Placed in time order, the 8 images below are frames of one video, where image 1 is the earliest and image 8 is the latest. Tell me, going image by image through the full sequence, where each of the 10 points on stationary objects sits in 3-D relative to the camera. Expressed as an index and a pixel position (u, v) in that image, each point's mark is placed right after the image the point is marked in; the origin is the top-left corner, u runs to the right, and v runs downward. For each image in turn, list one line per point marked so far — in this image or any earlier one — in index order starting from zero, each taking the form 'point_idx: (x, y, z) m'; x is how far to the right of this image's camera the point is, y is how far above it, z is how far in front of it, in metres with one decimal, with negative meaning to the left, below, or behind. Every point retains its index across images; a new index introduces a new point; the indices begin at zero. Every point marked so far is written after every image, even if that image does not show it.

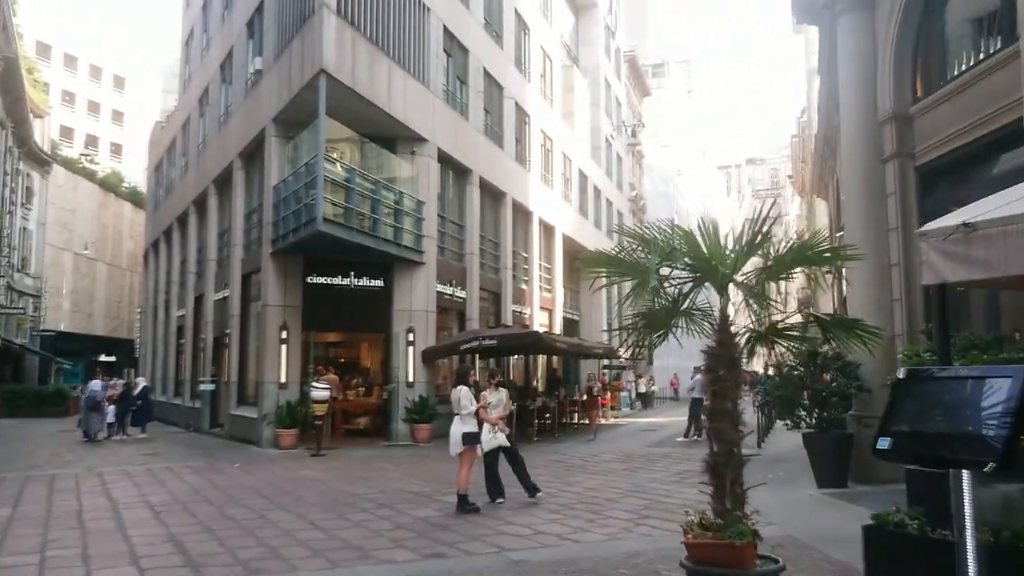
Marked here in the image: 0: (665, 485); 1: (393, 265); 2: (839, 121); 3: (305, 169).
0: (+2.1, -2.7, +11.7) m
1: (-2.7, +0.5, +19.7) m
2: (+6.8, +3.4, +17.8) m
3: (-4.0, +2.4, +16.9) m
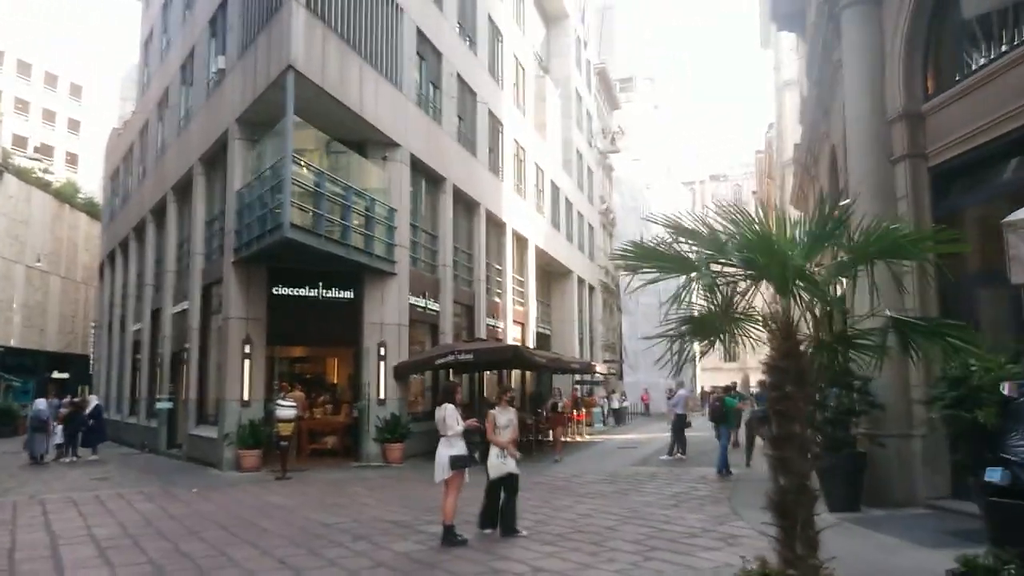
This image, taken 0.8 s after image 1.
0: (+1.9, -2.8, +10.8) m
1: (-3.2, +0.3, +18.7) m
2: (+6.3, +3.2, +17.3) m
3: (-4.4, +2.1, +15.9) m
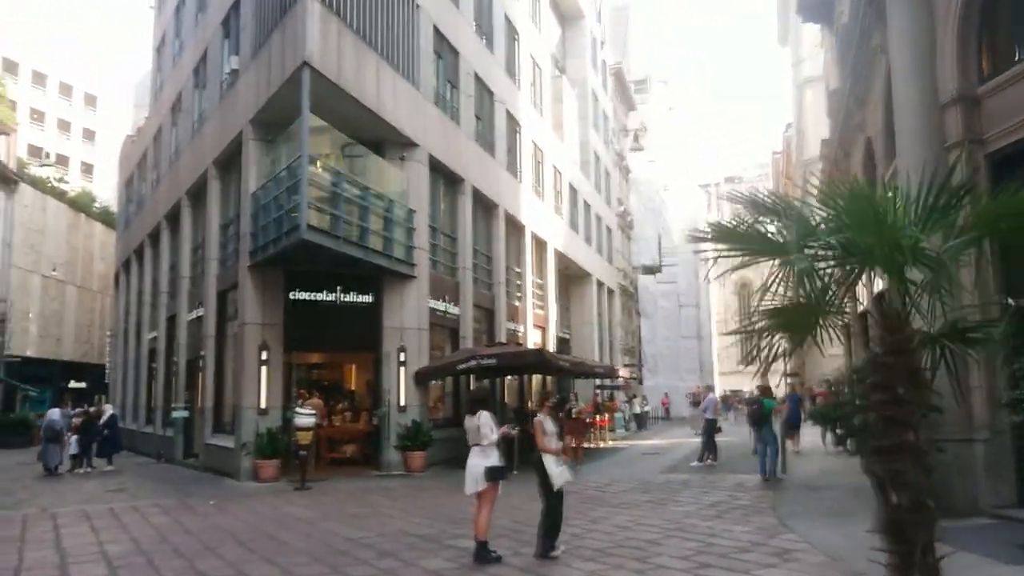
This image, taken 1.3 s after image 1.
0: (+2.3, -2.8, +10.2) m
1: (-2.7, +0.2, +18.2) m
2: (+6.8, +3.2, +16.6) m
3: (-4.0, +2.1, +15.4) m
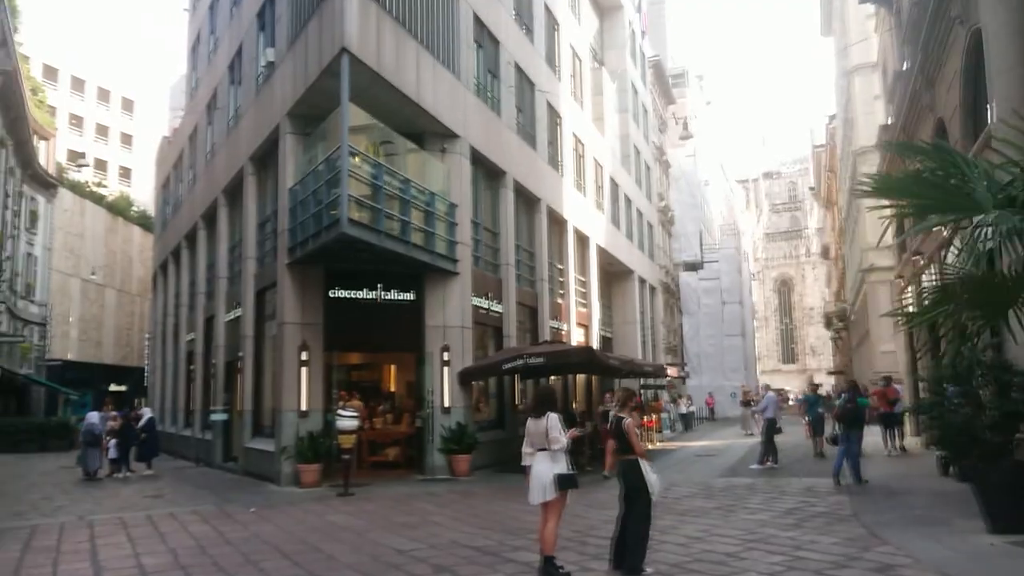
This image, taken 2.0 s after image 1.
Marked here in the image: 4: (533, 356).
0: (+2.9, -2.6, +9.4) m
1: (-1.8, +0.2, +17.5) m
2: (+7.6, +3.4, +15.6) m
3: (-3.2, +2.1, +14.8) m
4: (+0.4, -1.3, +16.8) m
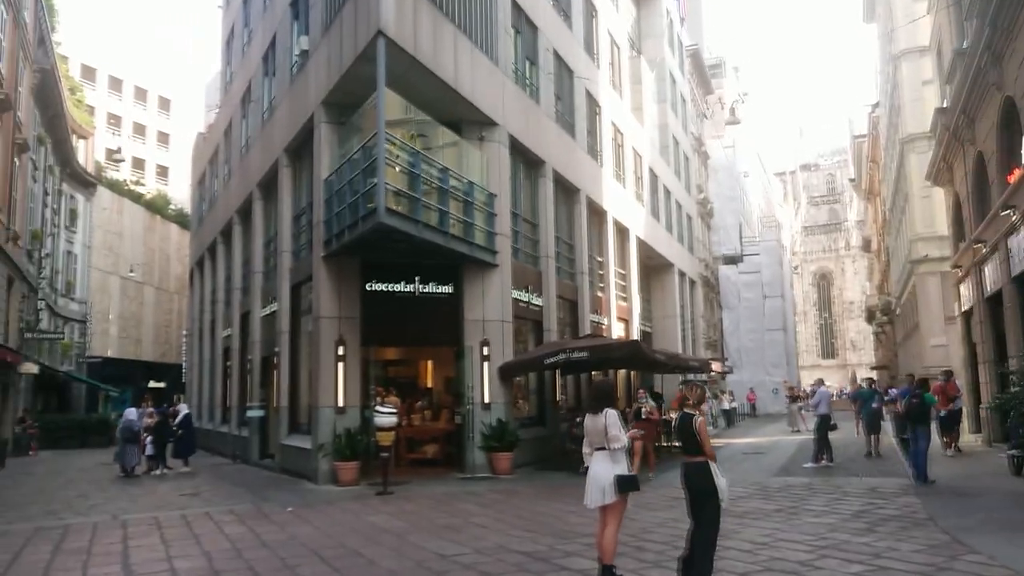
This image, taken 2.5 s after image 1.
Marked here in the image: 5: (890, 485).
0: (+3.5, -2.5, +8.7) m
1: (-1.0, +0.4, +17.0) m
2: (+8.3, +3.6, +14.7) m
3: (-2.5, +2.2, +14.3) m
4: (+1.2, -1.2, +16.2) m
5: (+5.6, -2.9, +12.8) m
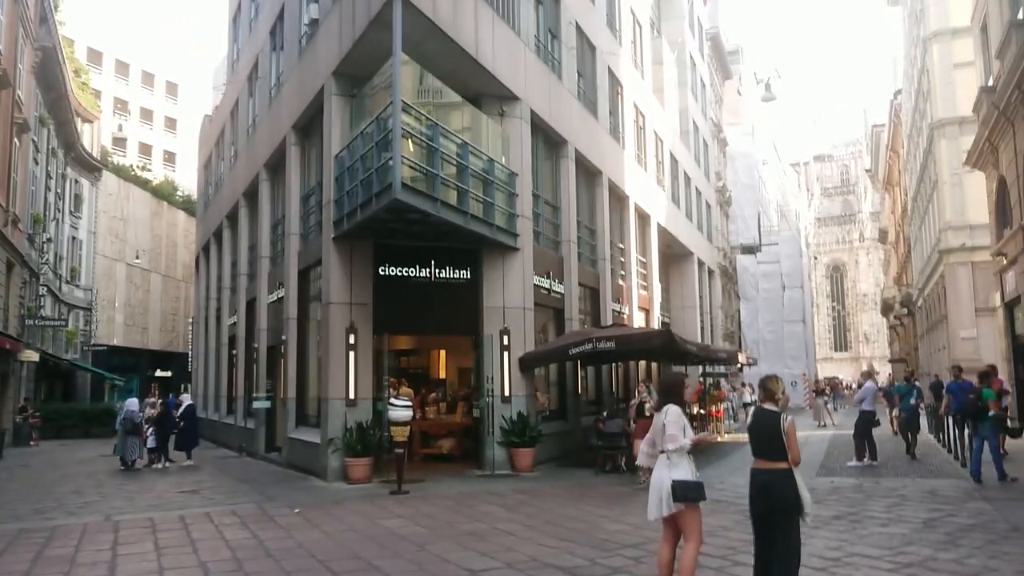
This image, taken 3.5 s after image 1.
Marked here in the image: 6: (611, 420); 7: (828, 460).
0: (+3.8, -2.3, +7.7) m
1: (-0.5, +0.7, +16.0) m
2: (+8.7, +3.8, +13.6) m
3: (-2.1, +2.5, +13.3) m
4: (+1.6, -0.9, +15.2) m
5: (+5.9, -2.7, +11.7) m
6: (+1.8, -2.3, +15.3) m
7: (+6.1, -3.3, +16.6) m
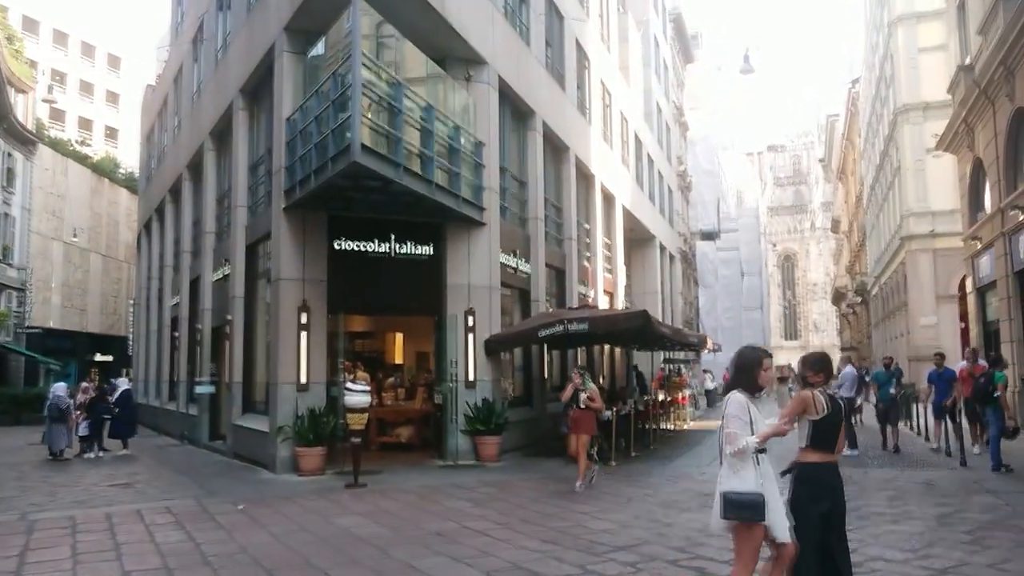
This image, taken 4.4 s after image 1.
0: (+3.6, -2.1, +6.8) m
1: (-1.1, +1.1, +14.9) m
2: (+8.3, +4.1, +12.9) m
3: (-2.5, +2.9, +12.1) m
4: (+1.0, -0.6, +14.2) m
5: (+5.5, -2.4, +11.0) m
6: (+1.2, -2.0, +14.4) m
7: (+5.4, -3.0, +15.9) m
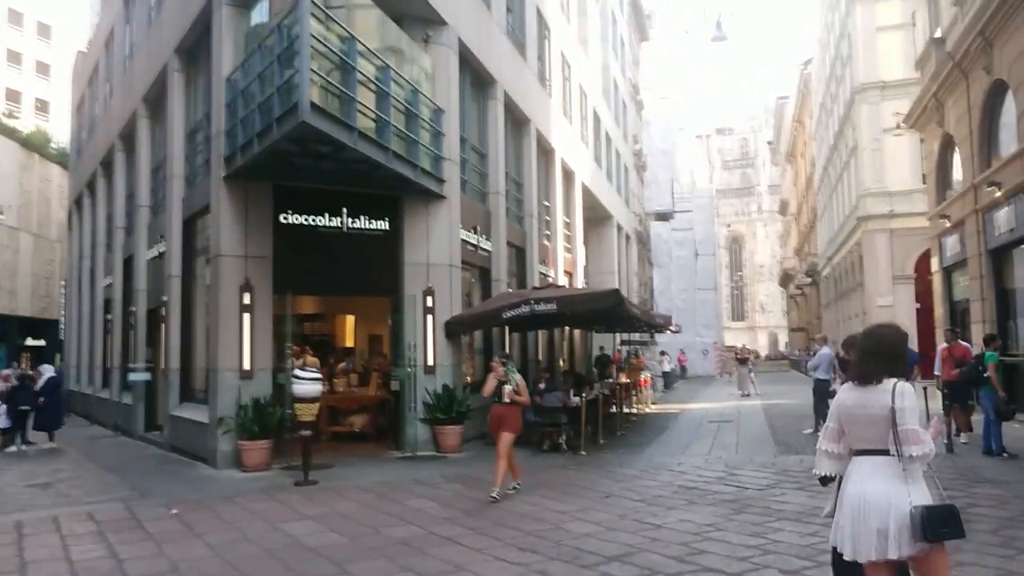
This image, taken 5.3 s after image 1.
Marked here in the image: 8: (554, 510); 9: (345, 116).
0: (+3.5, -1.9, +6.1) m
1: (-1.7, +1.4, +13.8) m
2: (+7.8, +4.4, +12.3) m
3: (-3.0, +3.2, +10.9) m
4: (+0.4, -0.2, +13.2) m
5: (+5.1, -2.2, +10.4) m
6: (+0.6, -1.6, +13.5) m
7: (+4.7, -2.6, +15.3) m
8: (+0.4, -2.2, +8.5) m
9: (-2.1, +2.1, +10.7) m
